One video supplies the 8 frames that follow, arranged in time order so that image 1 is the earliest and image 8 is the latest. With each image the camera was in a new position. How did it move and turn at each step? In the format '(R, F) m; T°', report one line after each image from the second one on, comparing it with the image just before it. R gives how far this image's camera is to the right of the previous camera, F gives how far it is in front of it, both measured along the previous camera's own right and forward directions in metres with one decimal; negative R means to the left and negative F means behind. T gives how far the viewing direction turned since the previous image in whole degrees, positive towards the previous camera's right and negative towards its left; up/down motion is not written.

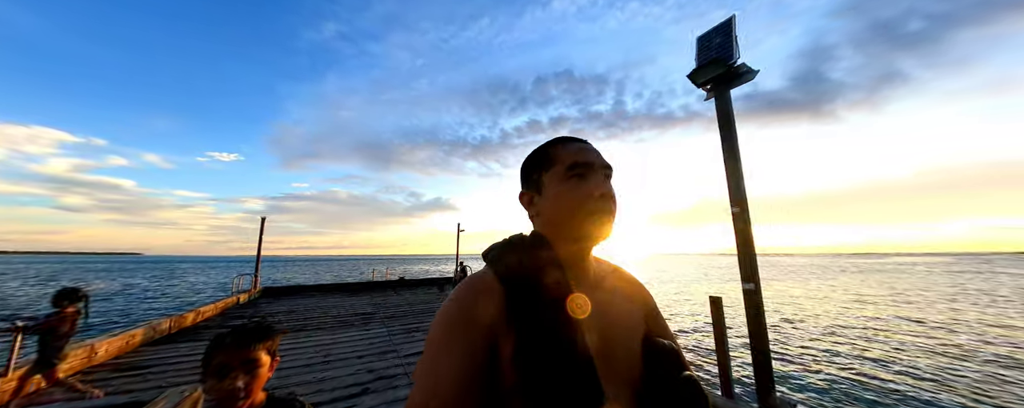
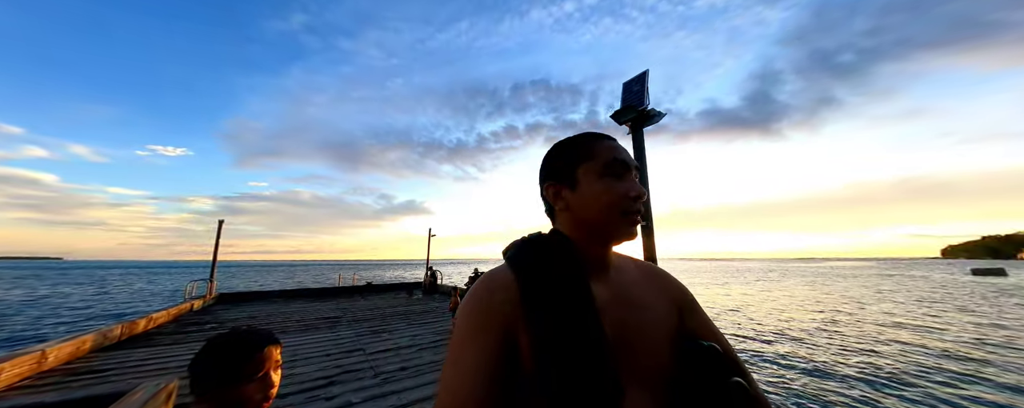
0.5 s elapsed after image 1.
(+0.2, -0.6) m; +5°
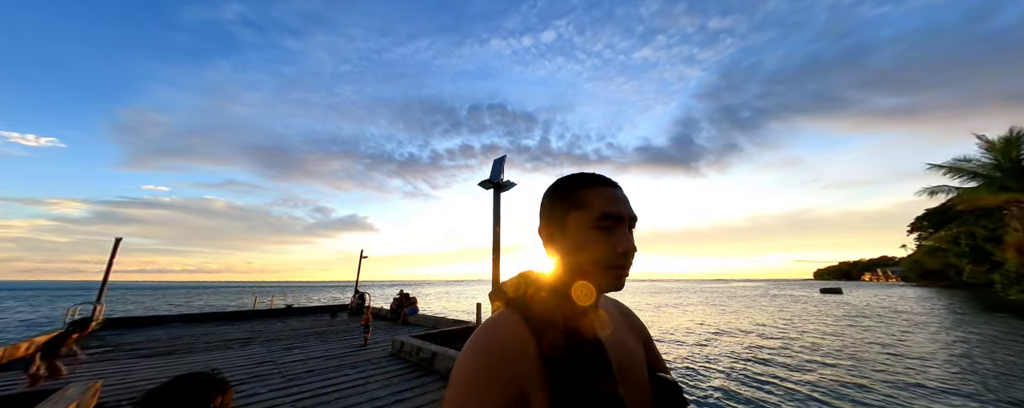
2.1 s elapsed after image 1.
(+1.1, -1.9) m; +10°
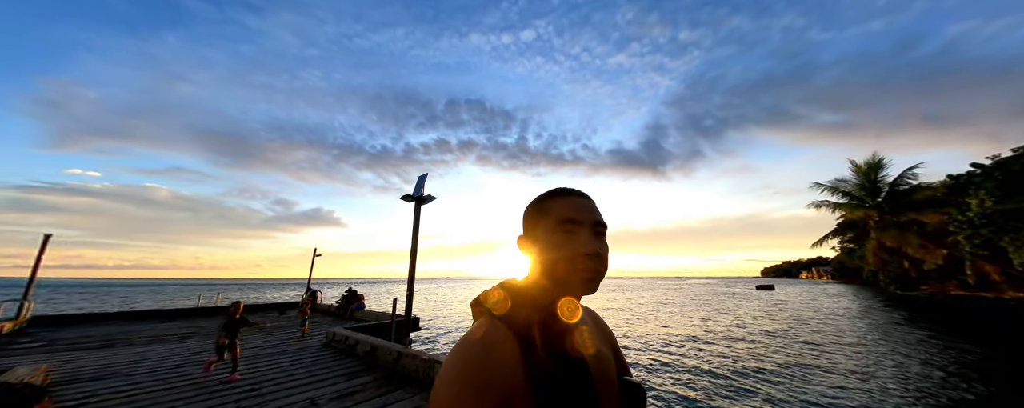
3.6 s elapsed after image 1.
(+1.5, -1.4) m; +5°
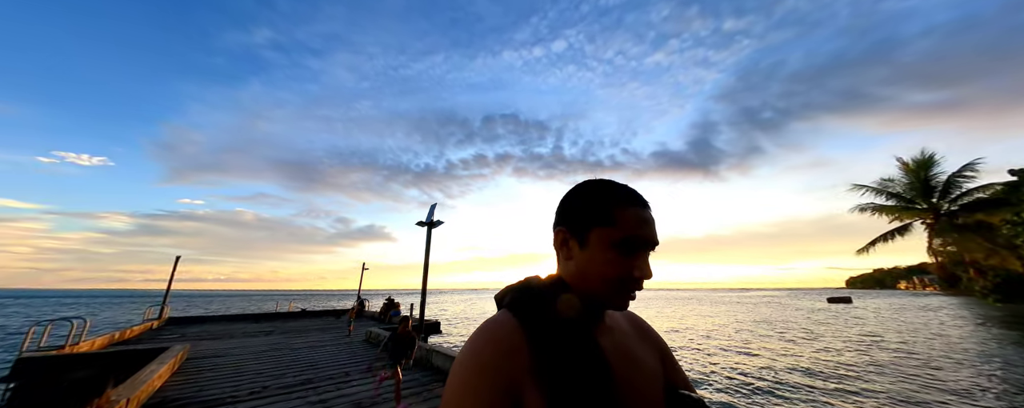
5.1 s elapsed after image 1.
(+1.5, -1.4) m; -8°
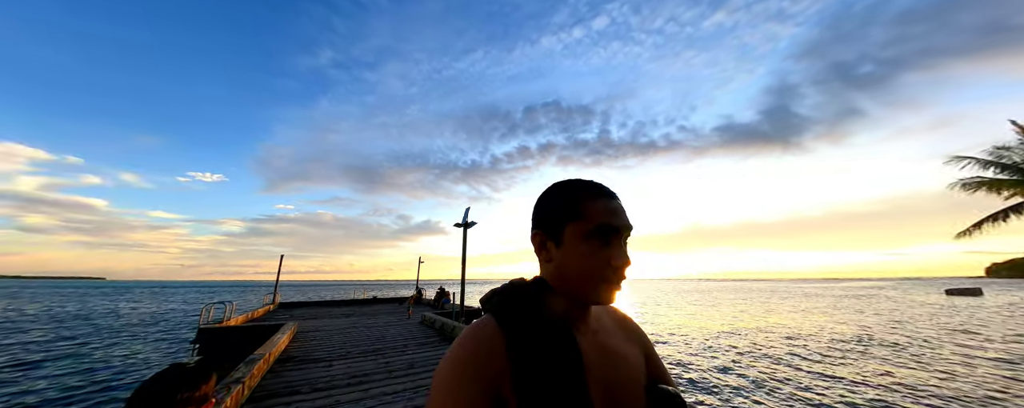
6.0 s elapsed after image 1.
(+0.9, -1.0) m; -10°
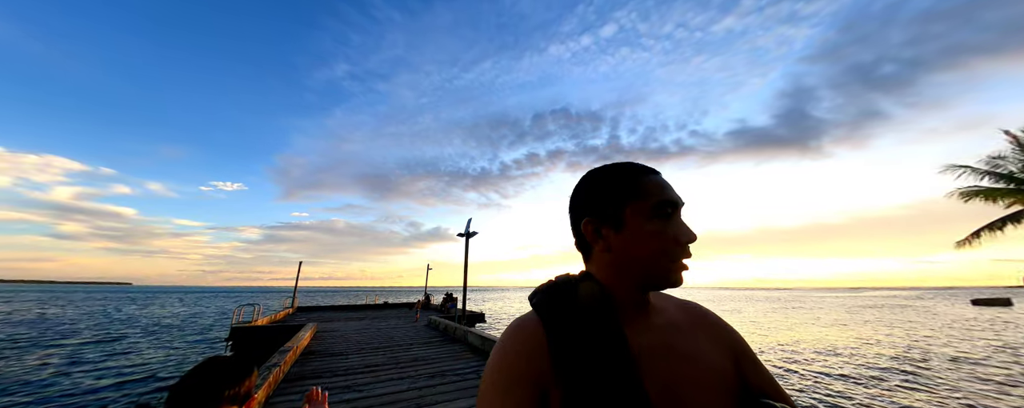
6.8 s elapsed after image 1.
(+0.5, -0.9) m; -2°
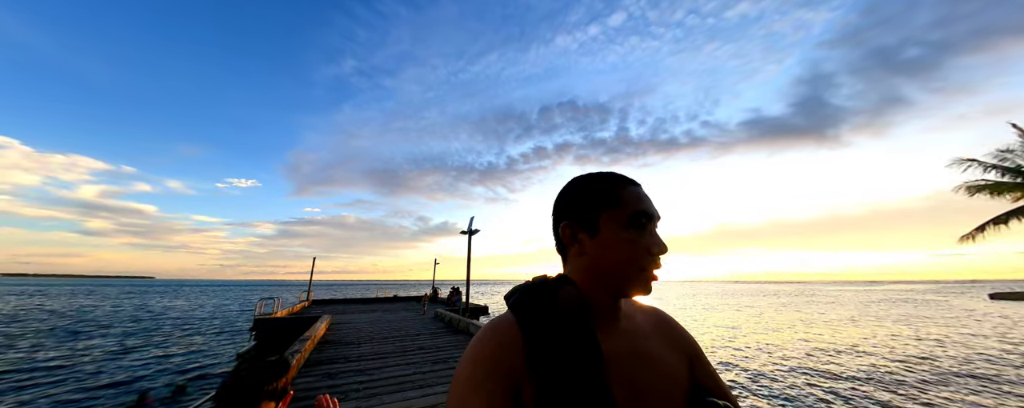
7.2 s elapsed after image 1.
(+0.3, -0.5) m; -2°
